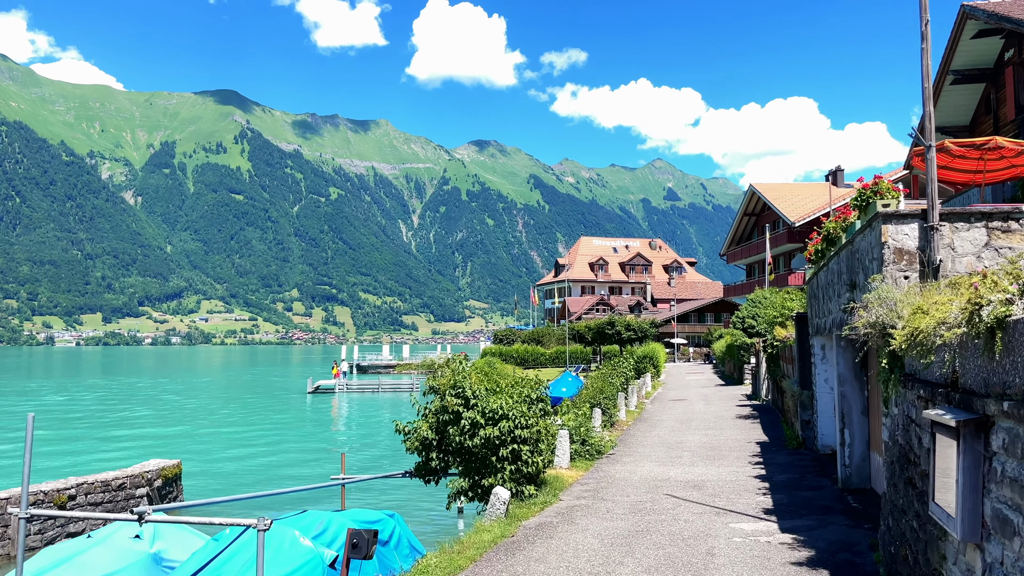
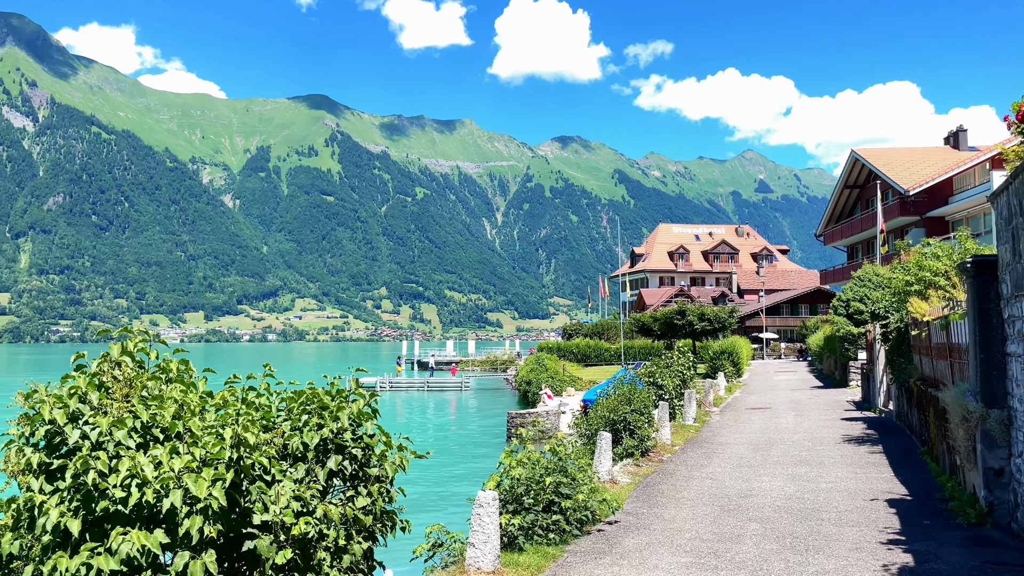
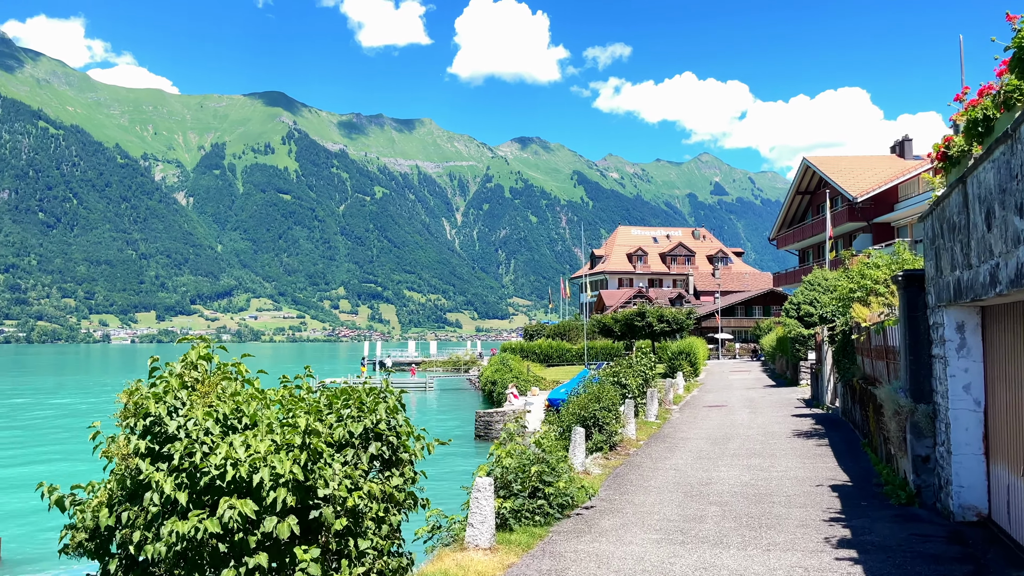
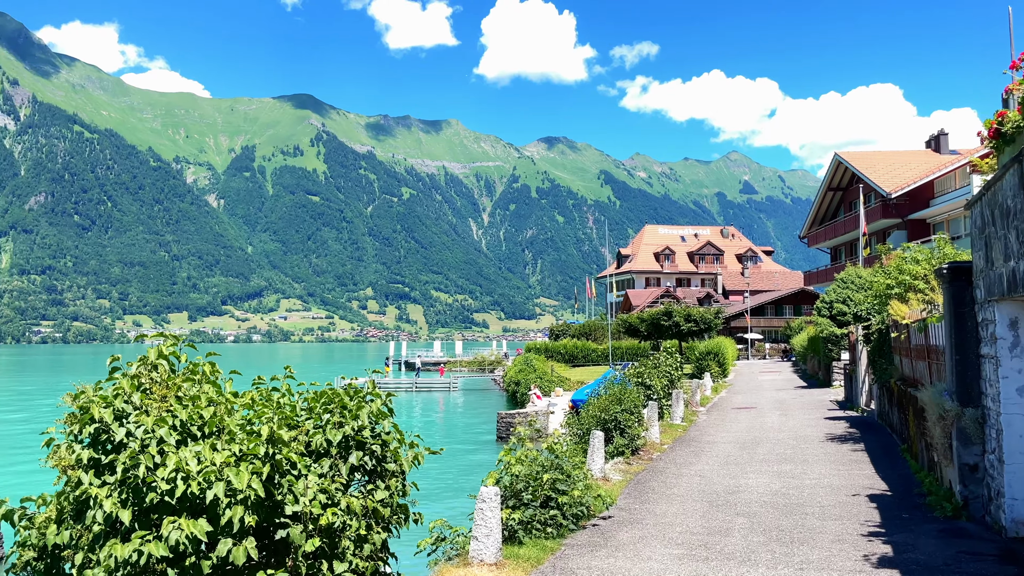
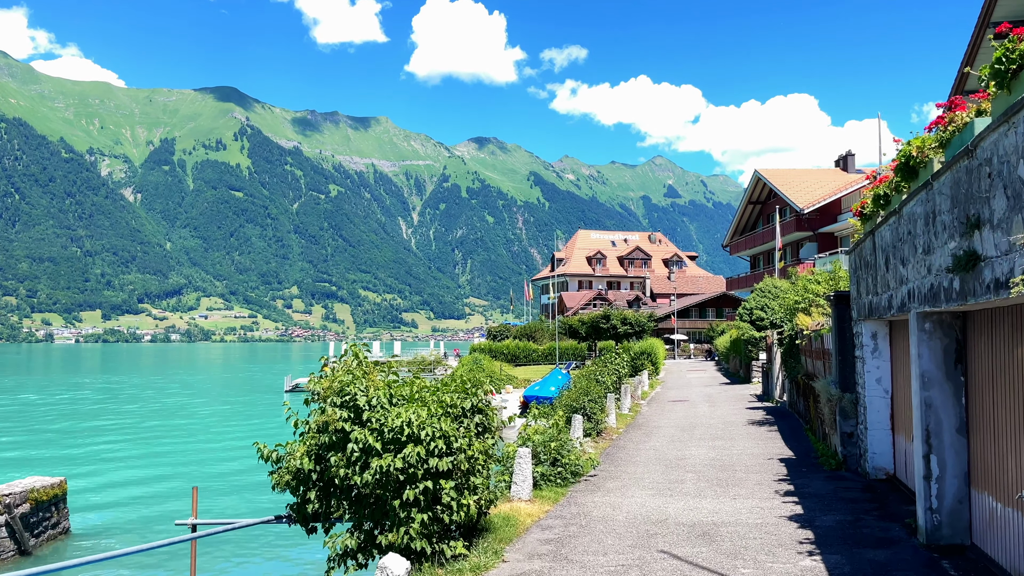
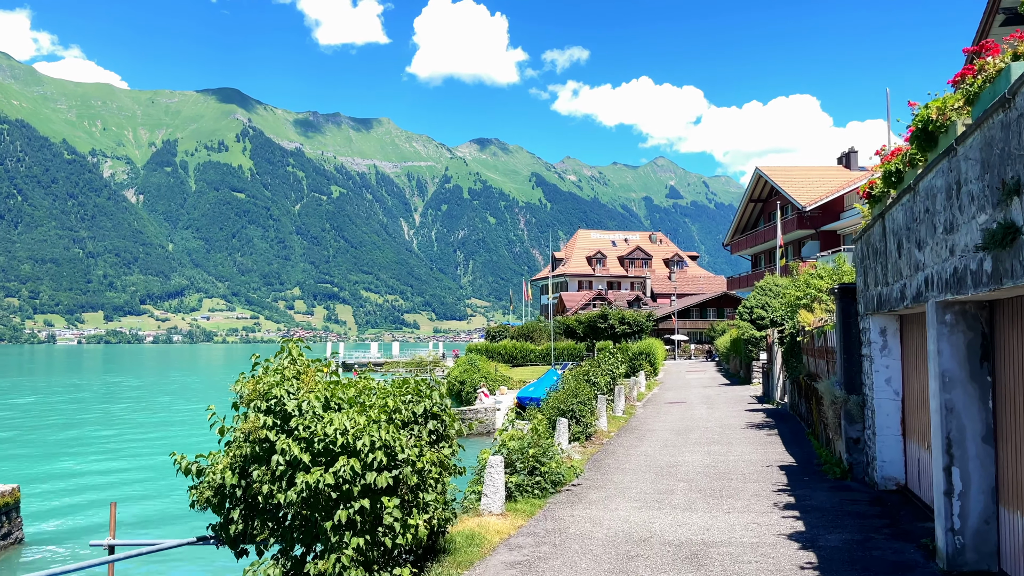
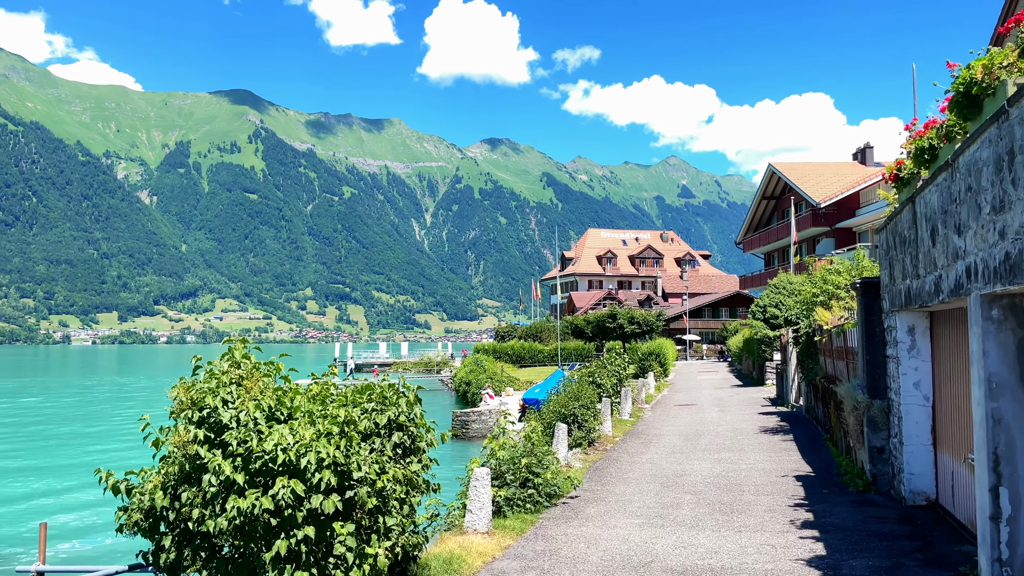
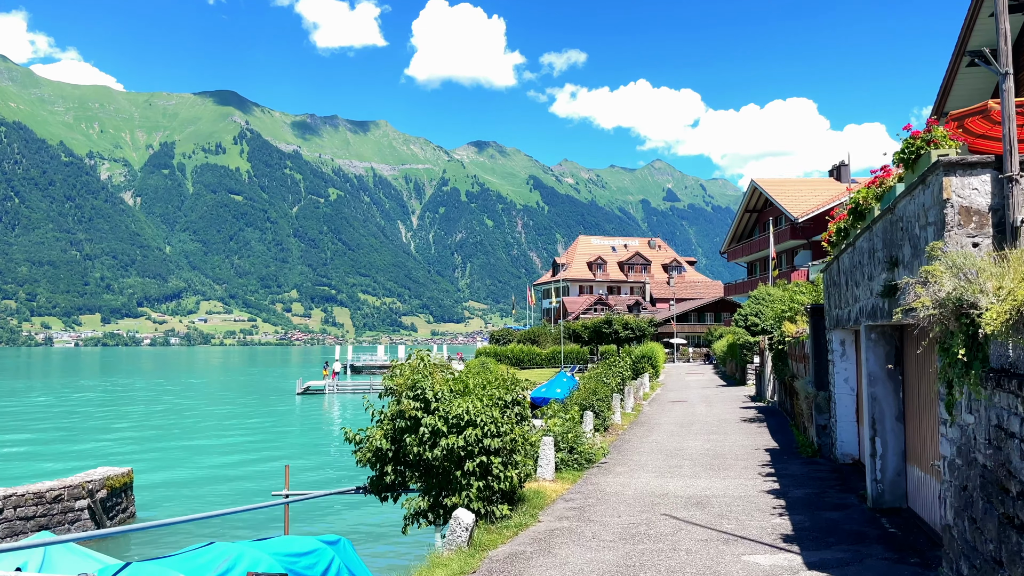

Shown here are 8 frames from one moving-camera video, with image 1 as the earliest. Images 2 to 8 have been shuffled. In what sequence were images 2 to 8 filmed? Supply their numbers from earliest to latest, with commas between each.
8, 5, 6, 7, 3, 4, 2
